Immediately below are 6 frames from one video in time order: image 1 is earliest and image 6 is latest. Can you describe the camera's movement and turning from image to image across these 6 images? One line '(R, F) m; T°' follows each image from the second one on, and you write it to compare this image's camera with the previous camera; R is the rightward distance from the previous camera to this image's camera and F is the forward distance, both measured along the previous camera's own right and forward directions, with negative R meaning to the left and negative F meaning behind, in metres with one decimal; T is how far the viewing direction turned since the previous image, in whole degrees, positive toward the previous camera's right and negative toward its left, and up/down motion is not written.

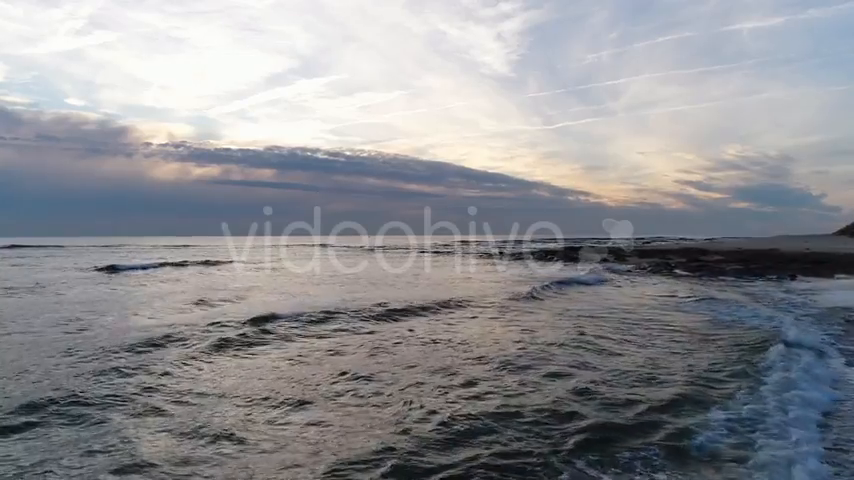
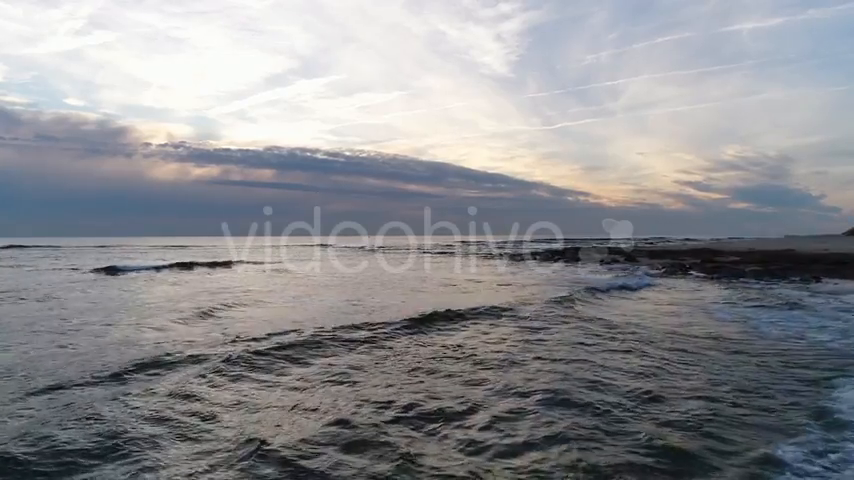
(-0.4, +0.8) m; 0°
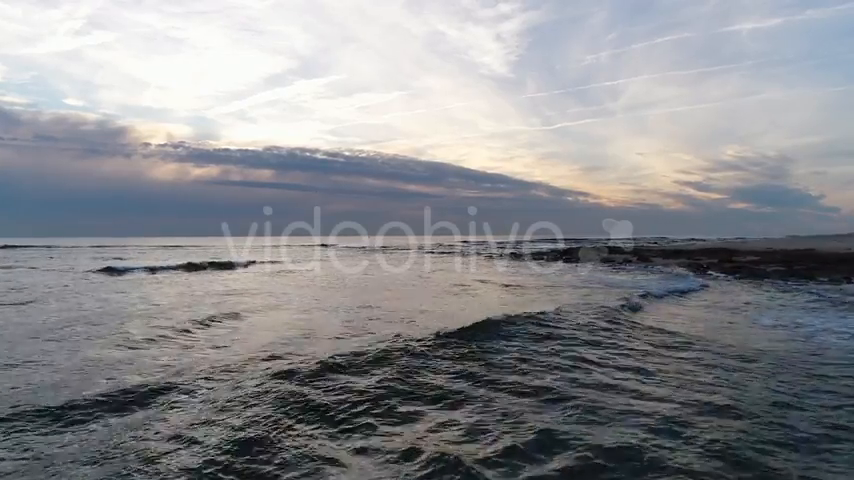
(-0.5, +1.0) m; 0°
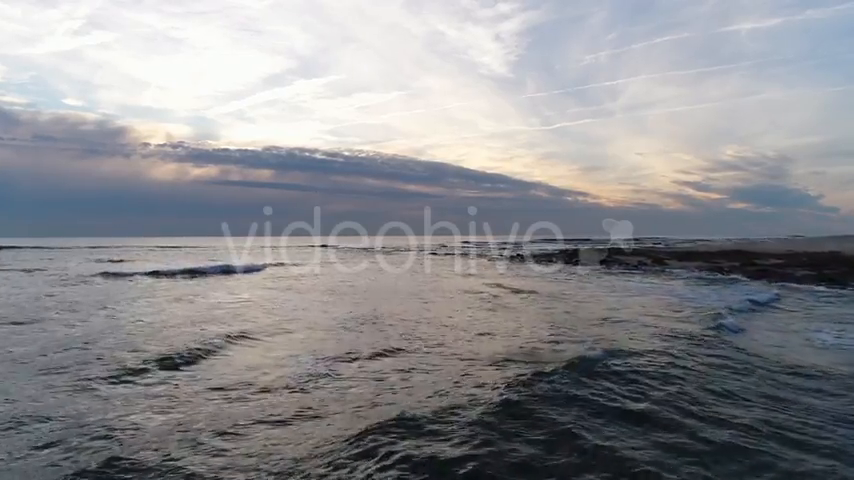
(-0.5, +1.1) m; 0°
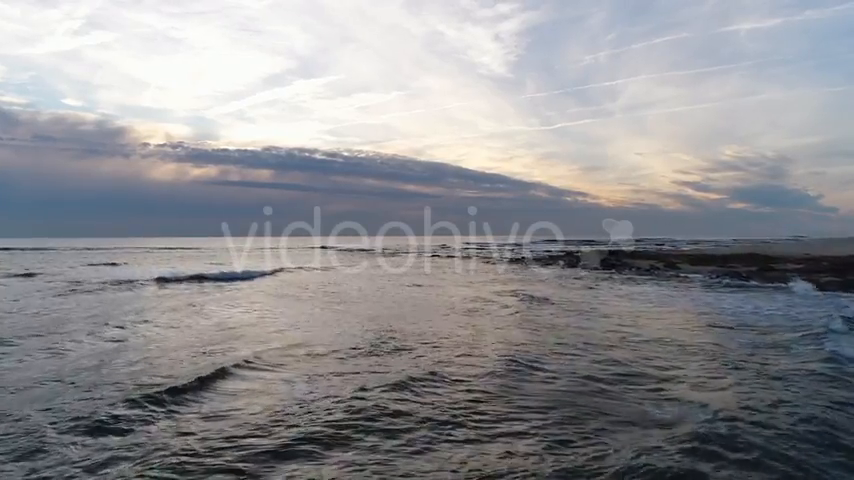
(-0.4, +0.9) m; 0°
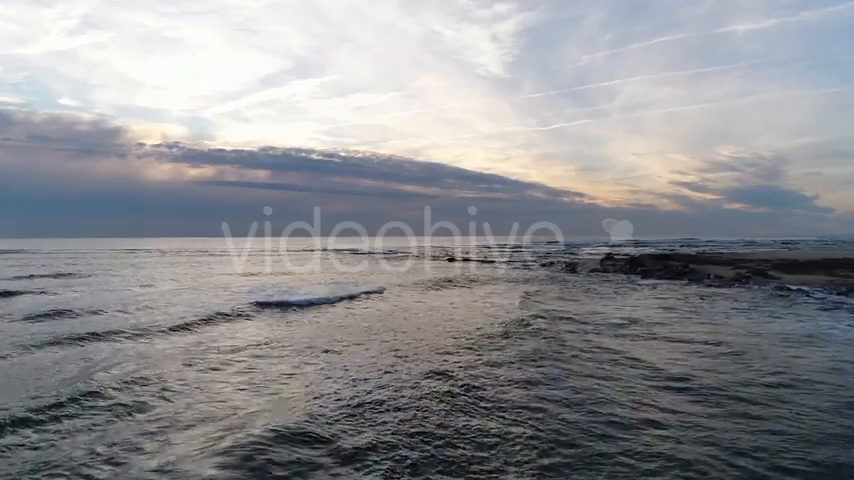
(-2.6, +5.0) m; 0°
